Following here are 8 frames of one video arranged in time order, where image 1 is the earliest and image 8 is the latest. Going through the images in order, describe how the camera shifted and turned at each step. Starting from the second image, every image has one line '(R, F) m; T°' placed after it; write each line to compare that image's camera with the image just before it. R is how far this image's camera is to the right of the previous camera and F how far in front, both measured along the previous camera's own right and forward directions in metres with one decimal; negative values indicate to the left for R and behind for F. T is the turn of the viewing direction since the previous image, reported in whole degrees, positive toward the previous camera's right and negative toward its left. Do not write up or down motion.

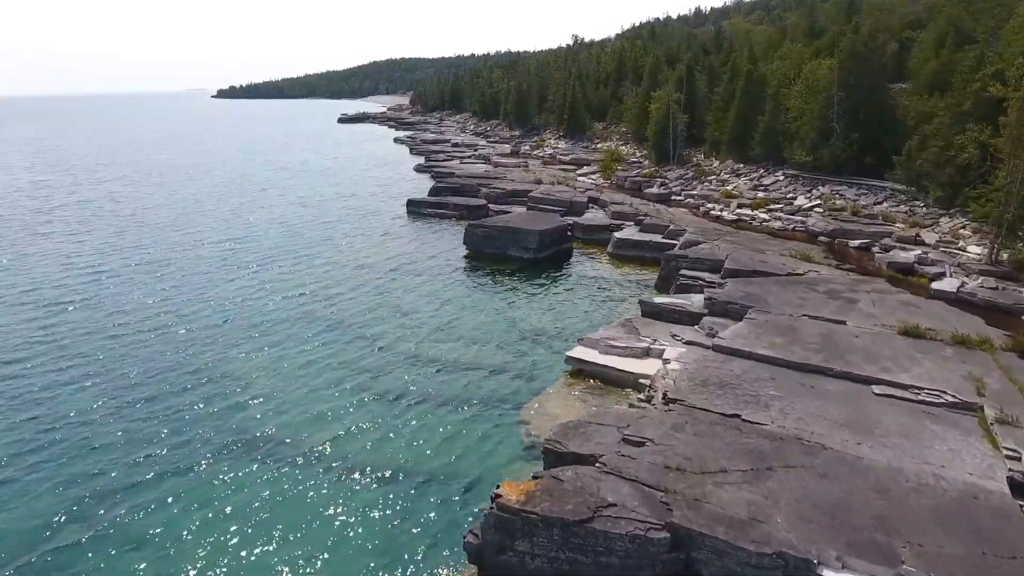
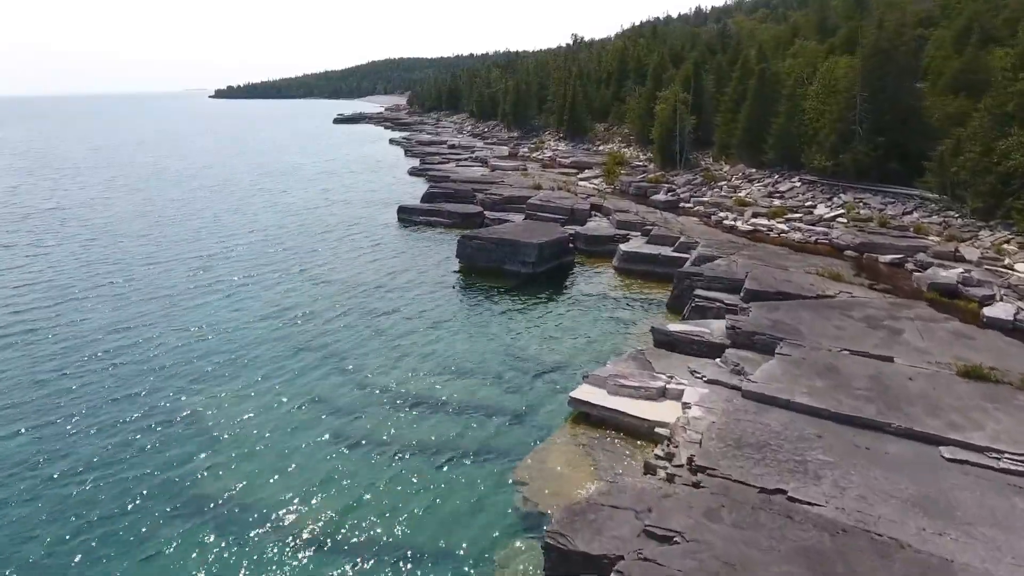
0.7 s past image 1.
(+0.1, +2.5) m; 0°
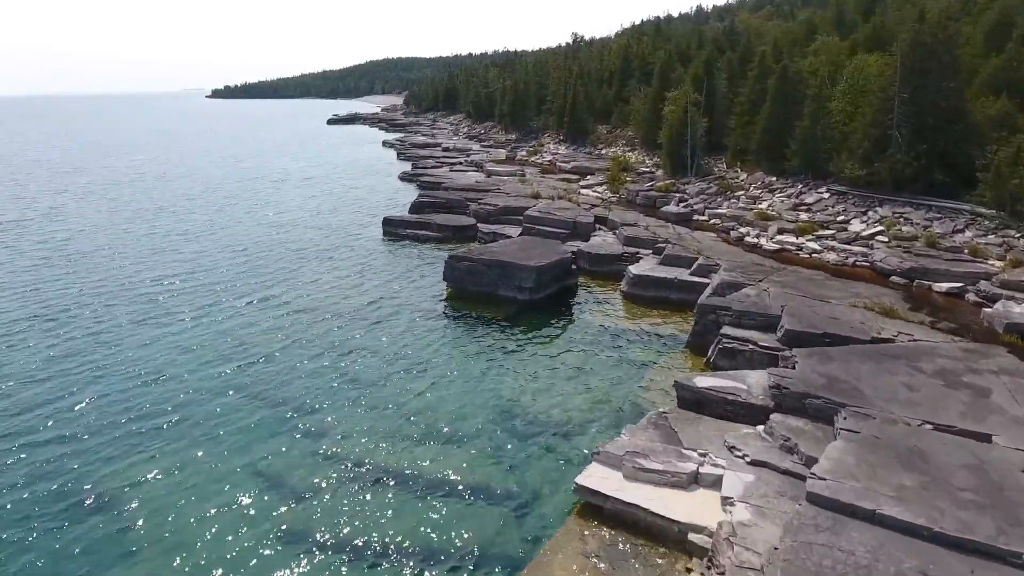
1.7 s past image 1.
(+0.2, +3.6) m; 0°
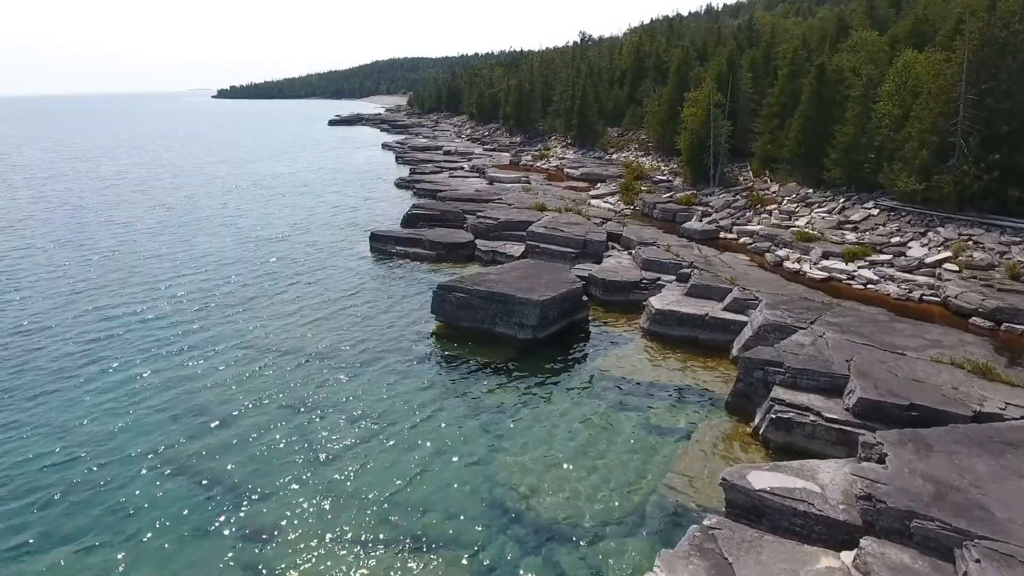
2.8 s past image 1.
(+0.2, +3.9) m; -1°
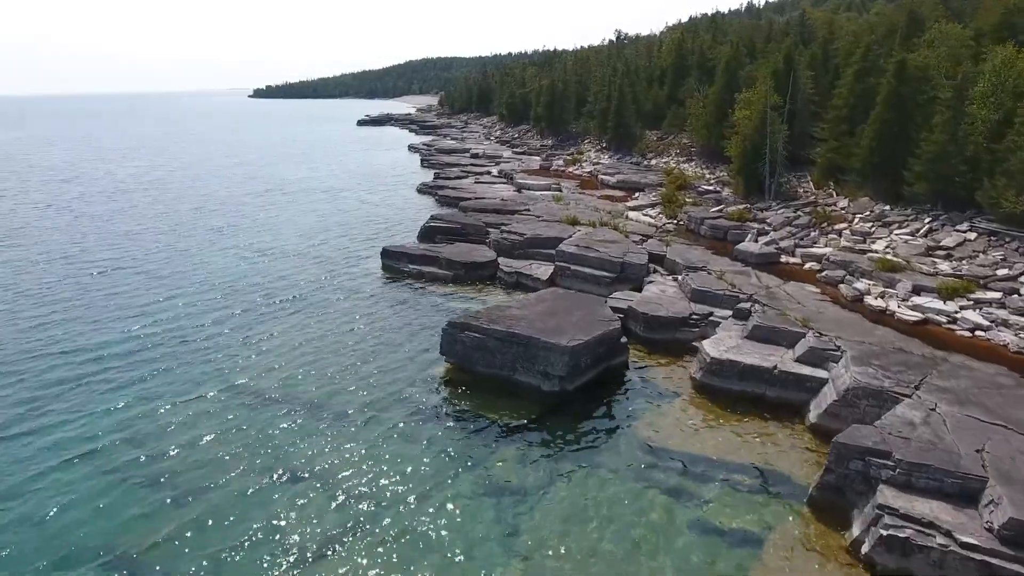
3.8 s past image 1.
(+0.2, +3.6) m; -3°
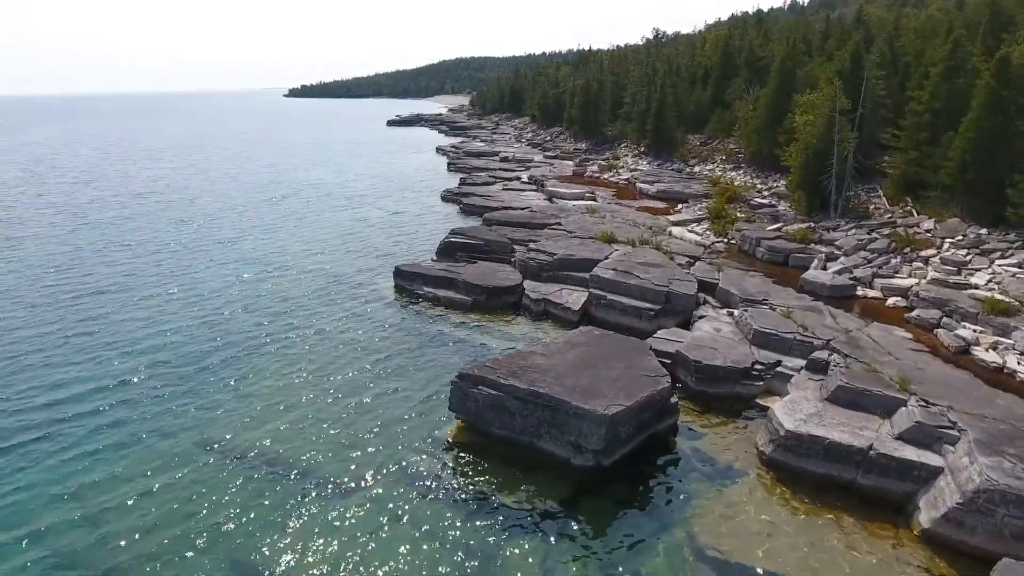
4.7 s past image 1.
(+0.1, +3.3) m; -3°
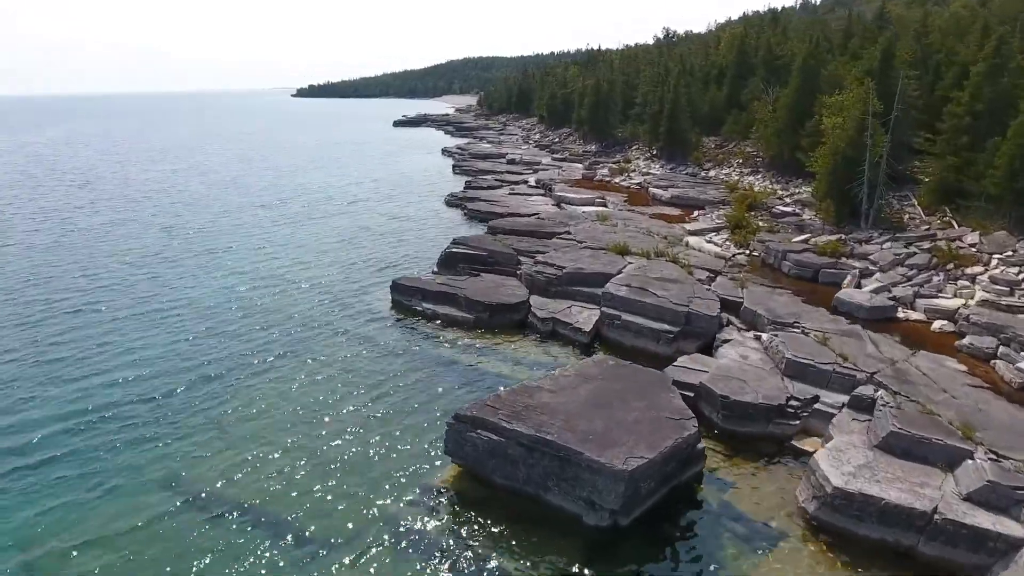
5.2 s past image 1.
(+0.1, +1.9) m; -1°
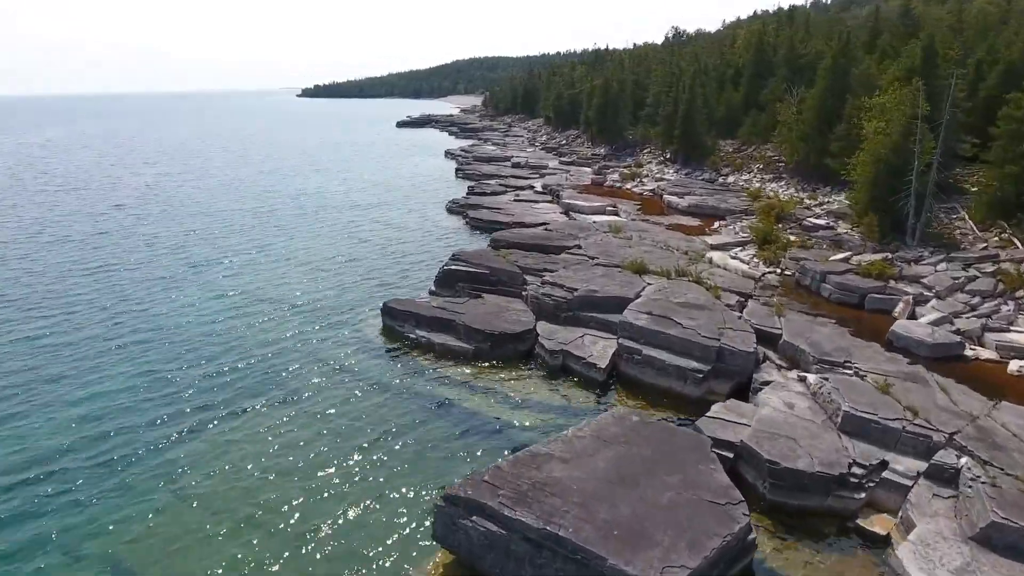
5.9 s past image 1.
(0.0, +2.6) m; 0°
